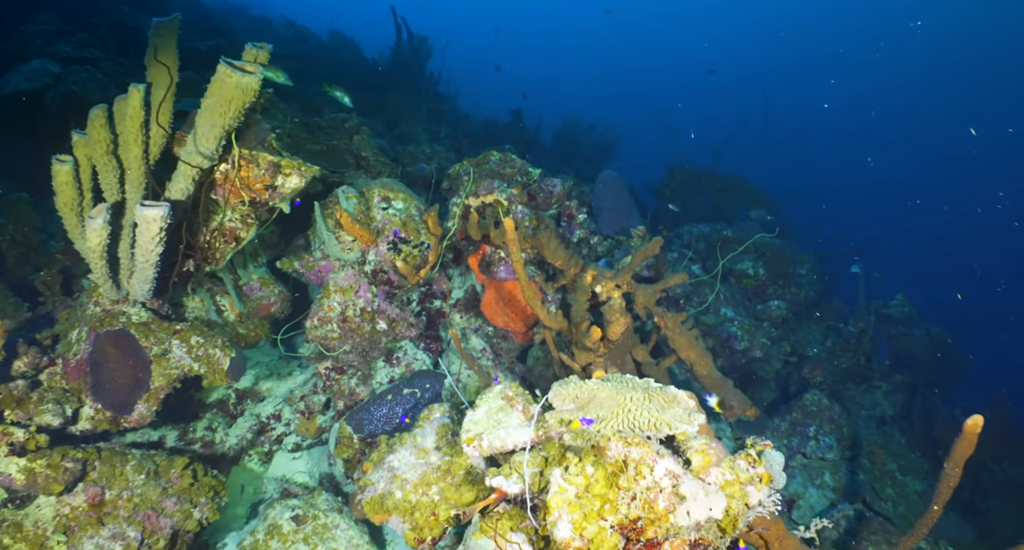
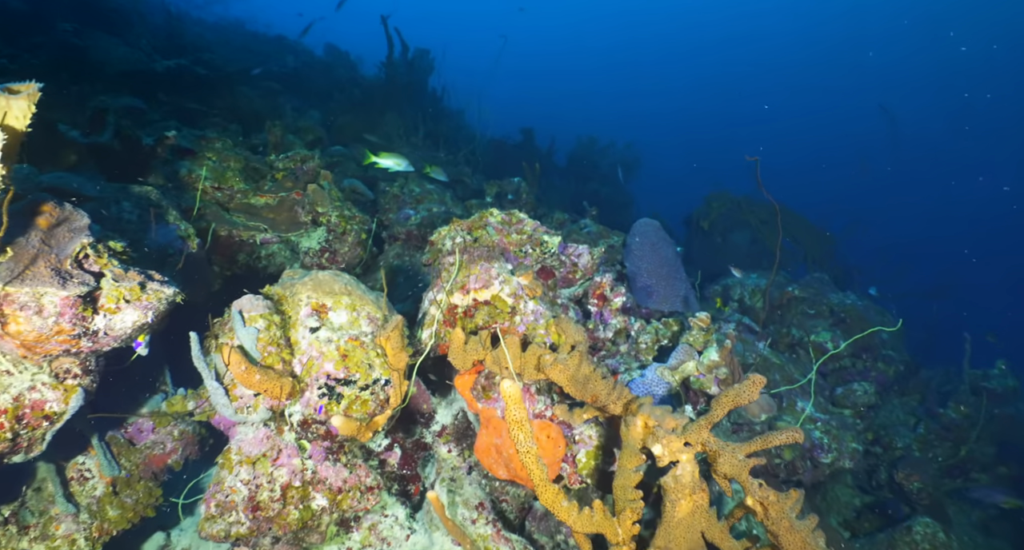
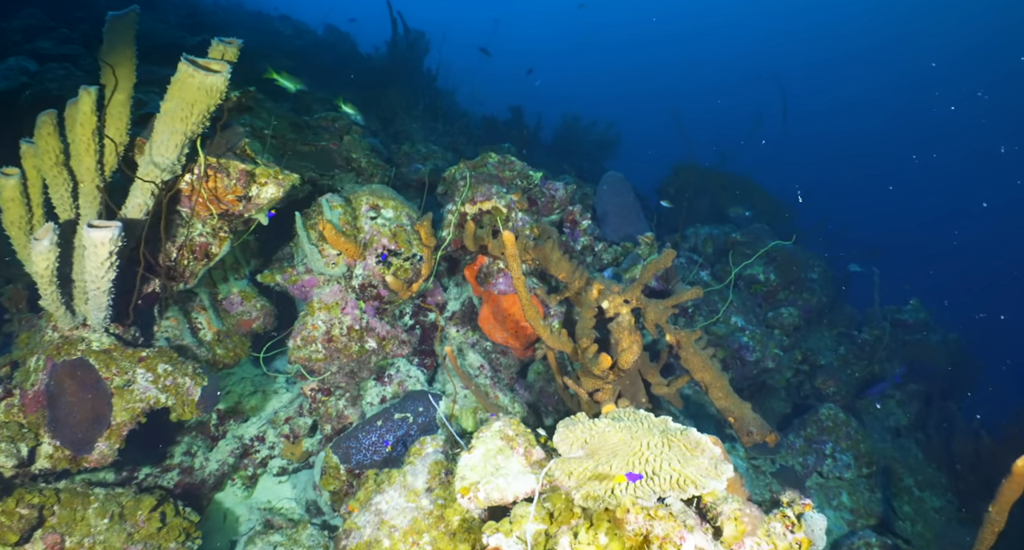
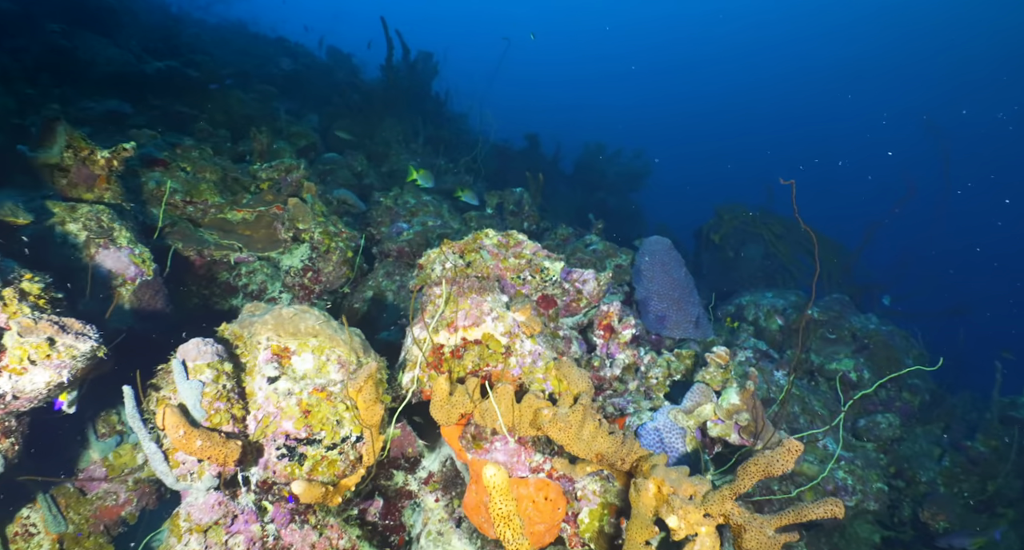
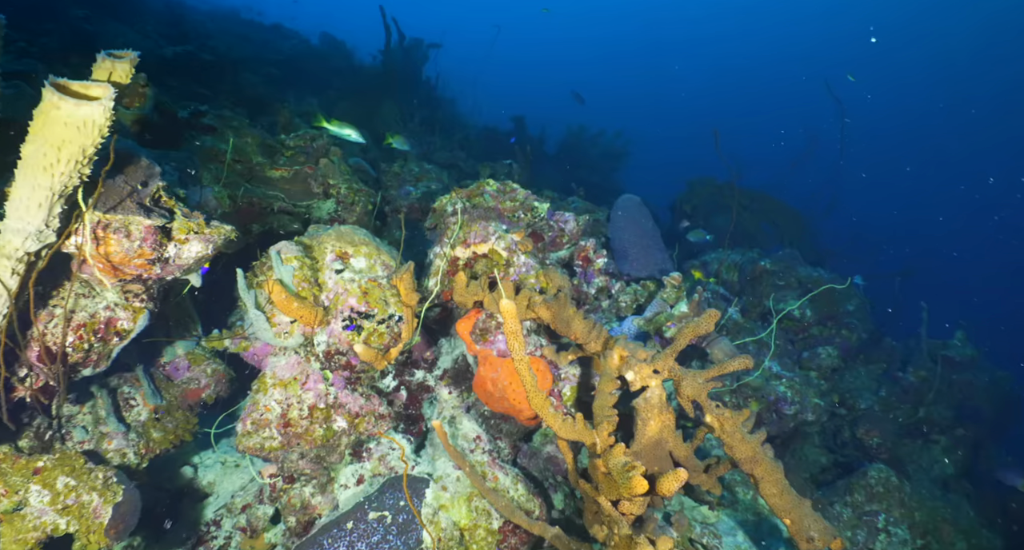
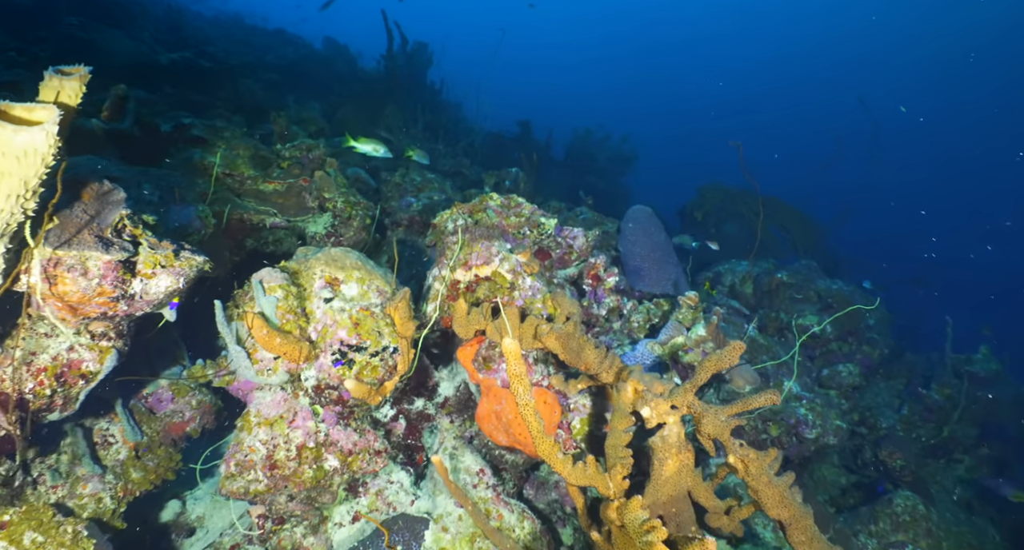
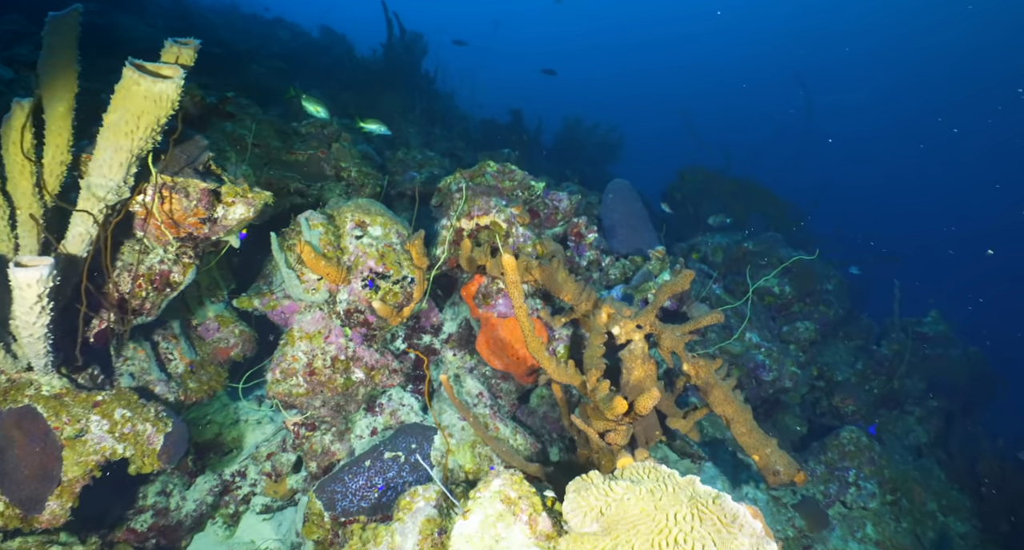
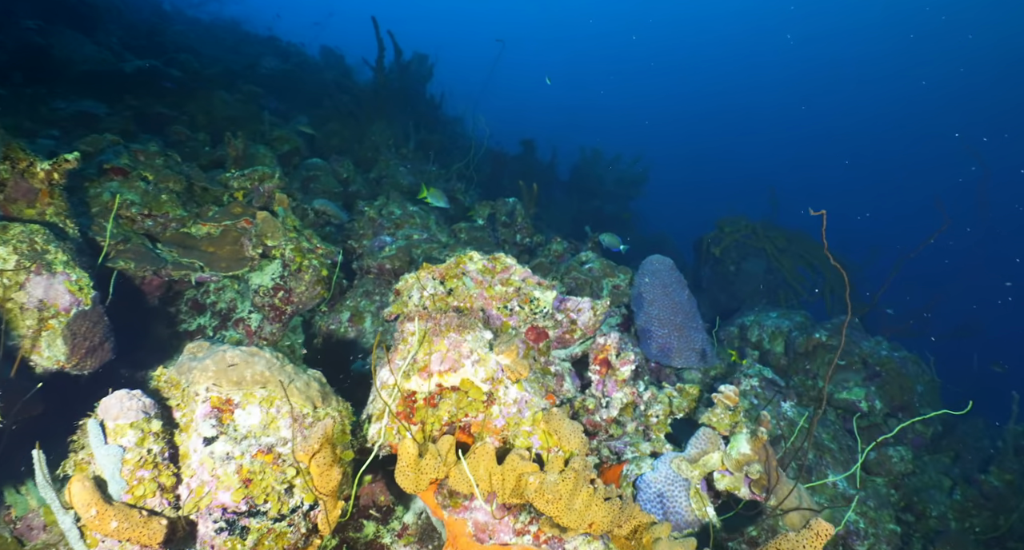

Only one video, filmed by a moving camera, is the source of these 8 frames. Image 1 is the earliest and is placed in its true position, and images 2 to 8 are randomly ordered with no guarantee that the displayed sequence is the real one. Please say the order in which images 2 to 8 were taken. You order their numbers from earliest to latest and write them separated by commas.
3, 7, 5, 6, 2, 4, 8
